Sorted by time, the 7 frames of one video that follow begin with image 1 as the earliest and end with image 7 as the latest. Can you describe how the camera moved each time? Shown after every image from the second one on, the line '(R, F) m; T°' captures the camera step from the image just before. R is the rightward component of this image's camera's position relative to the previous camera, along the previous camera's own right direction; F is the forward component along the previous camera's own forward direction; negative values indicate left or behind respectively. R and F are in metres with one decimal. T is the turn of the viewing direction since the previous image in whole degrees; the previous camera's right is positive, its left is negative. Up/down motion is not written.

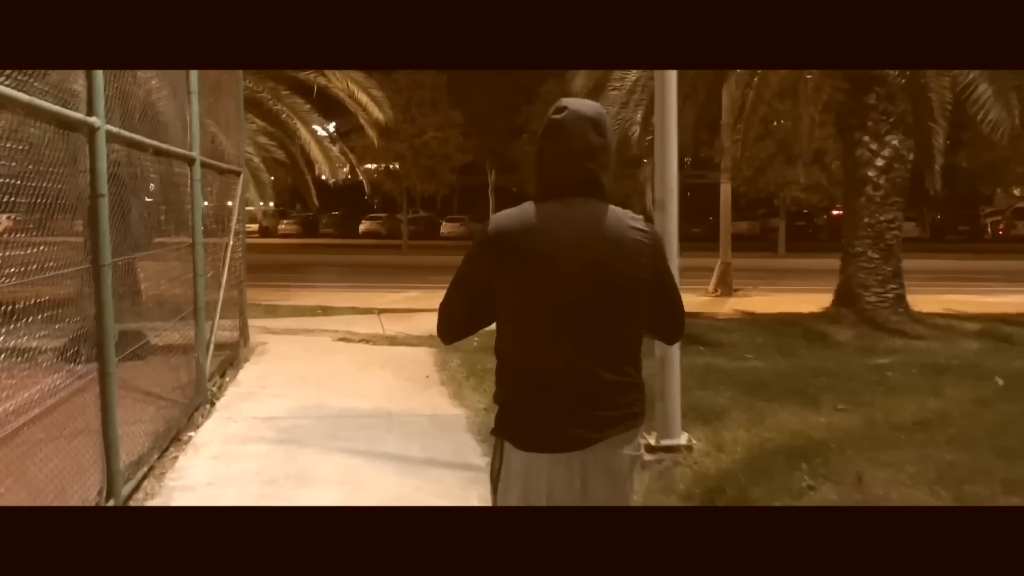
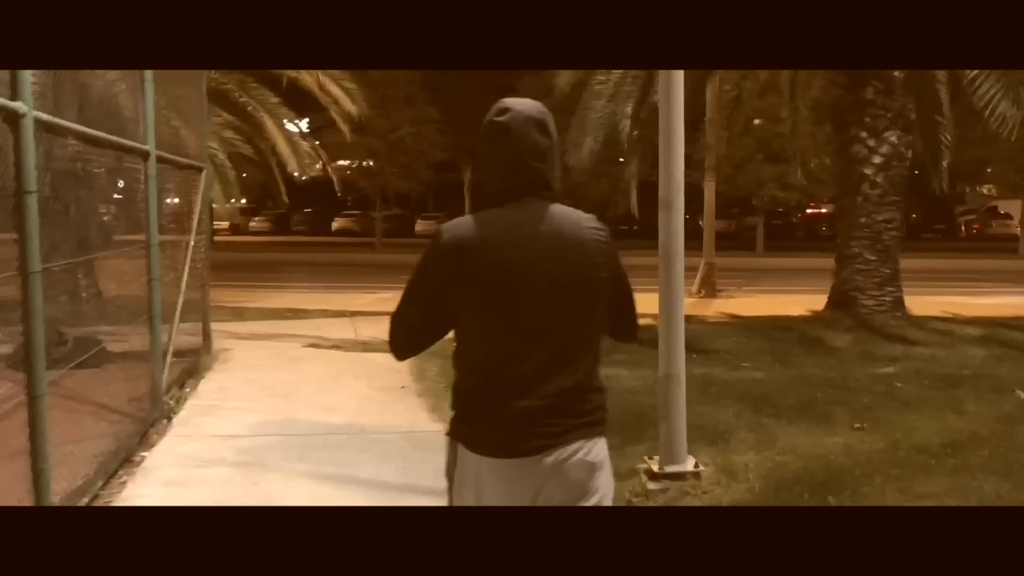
(-0.1, +0.6) m; +1°
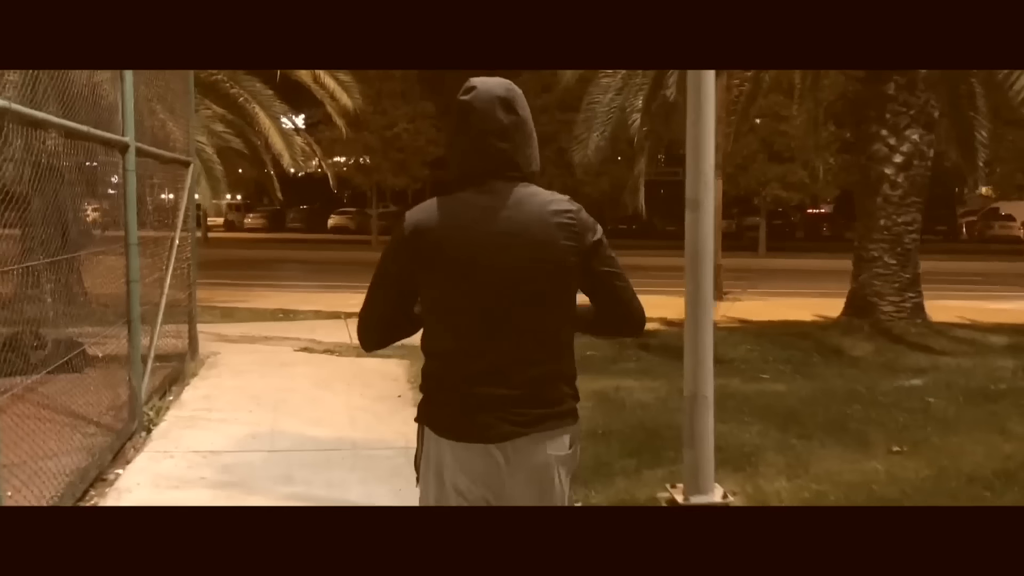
(-0.1, +0.6) m; 0°
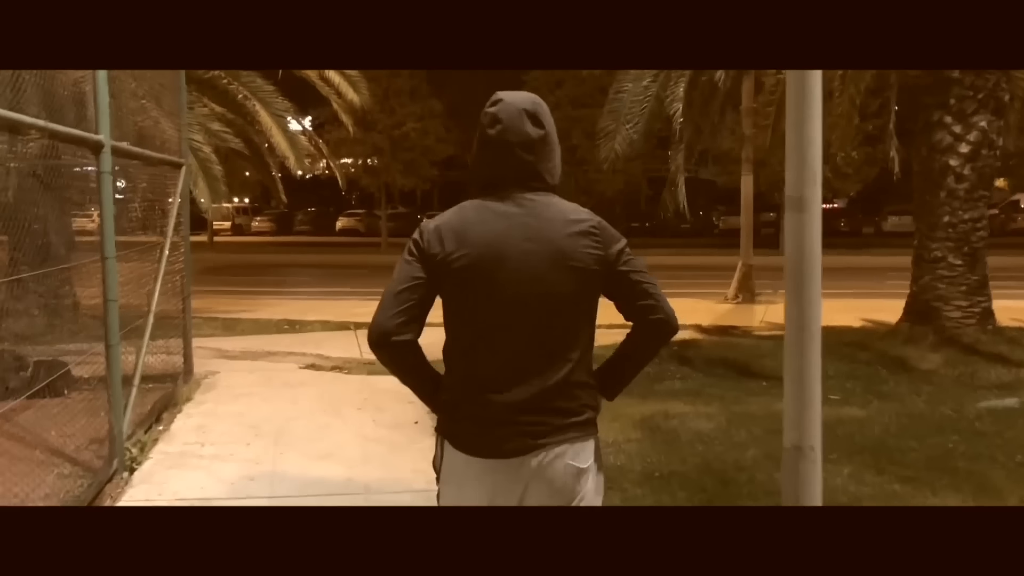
(-0.2, +1.0) m; -1°
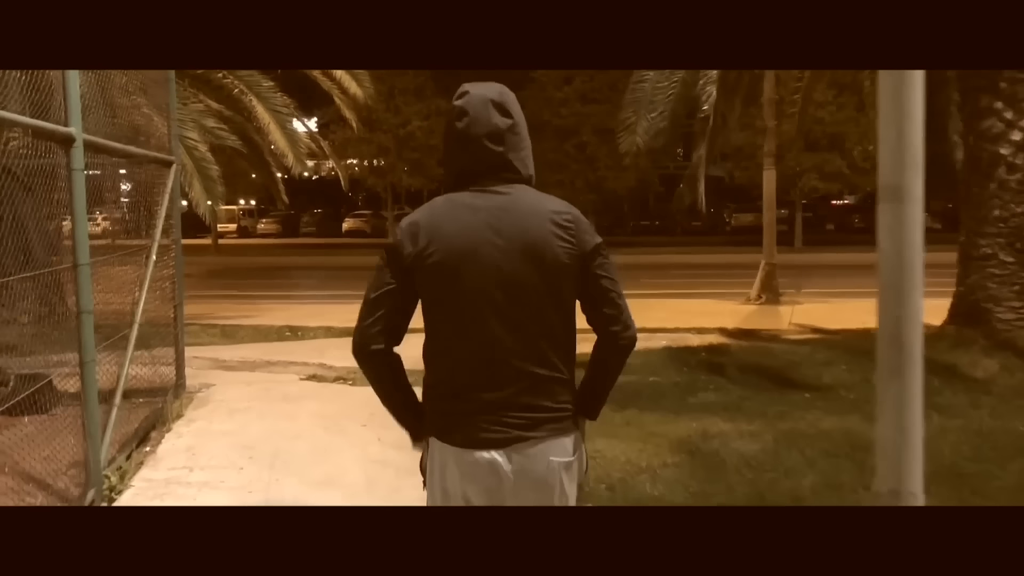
(-0.1, +0.7) m; 0°
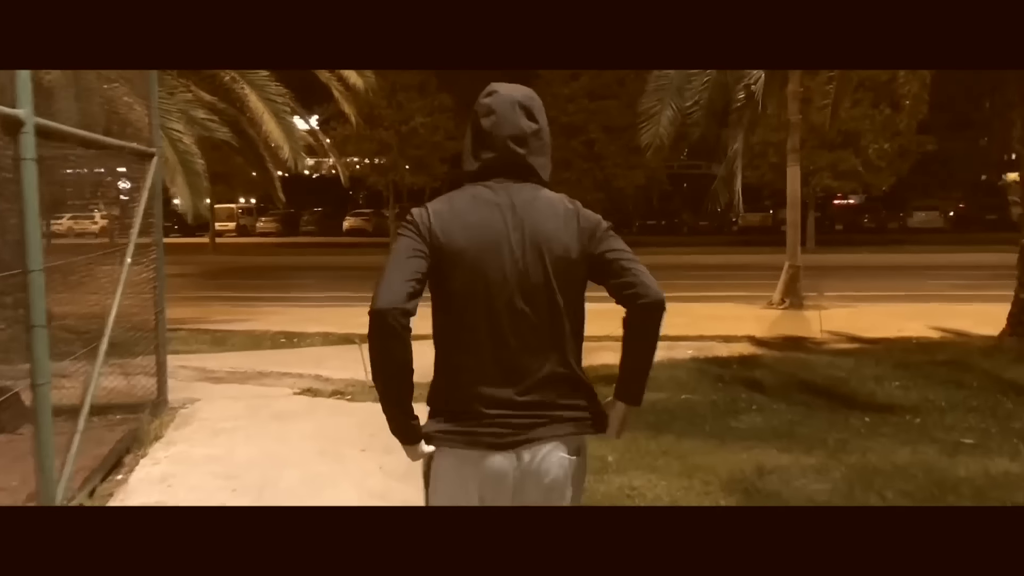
(-0.1, +0.9) m; 0°
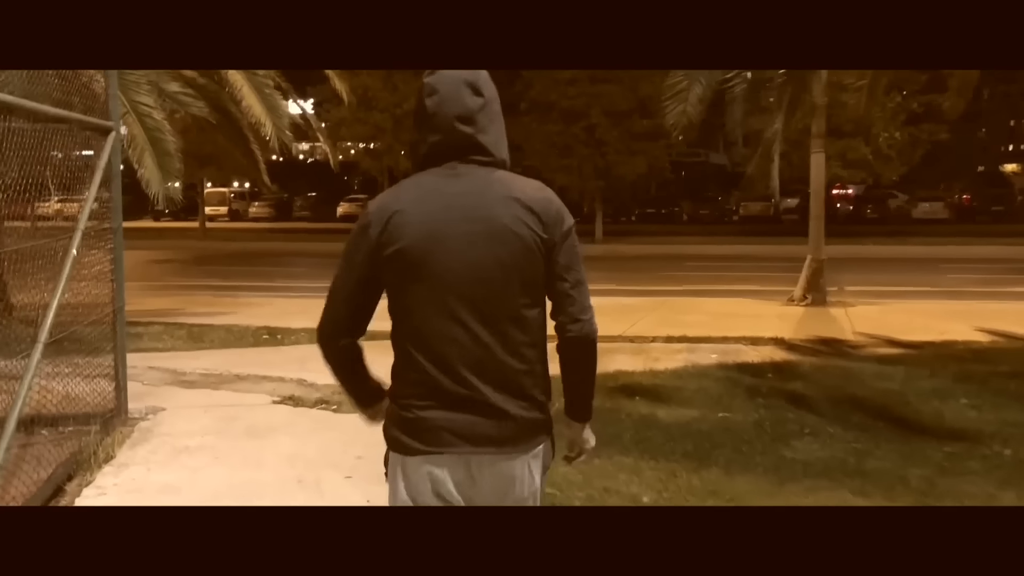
(-0.1, +1.1) m; 0°
